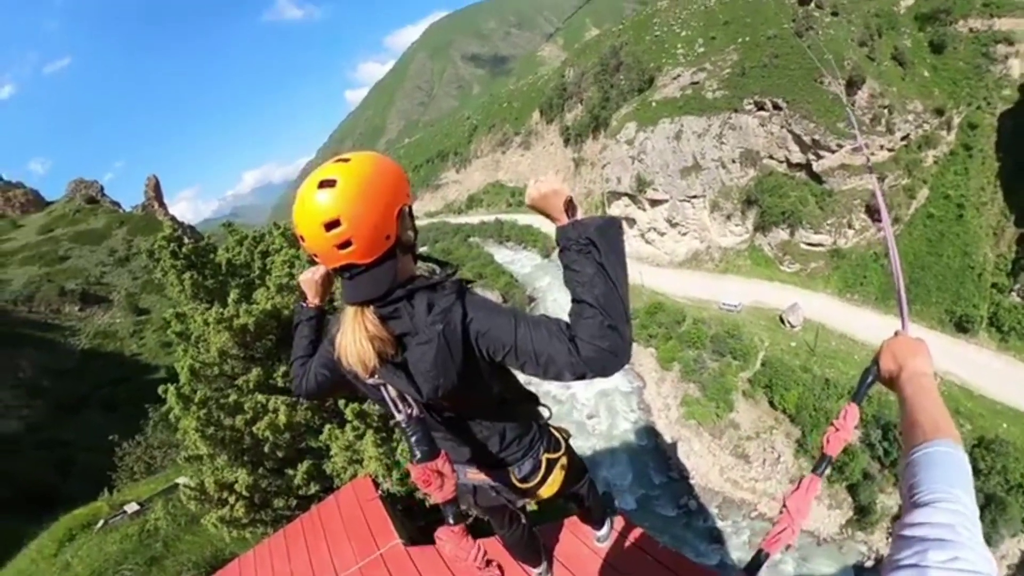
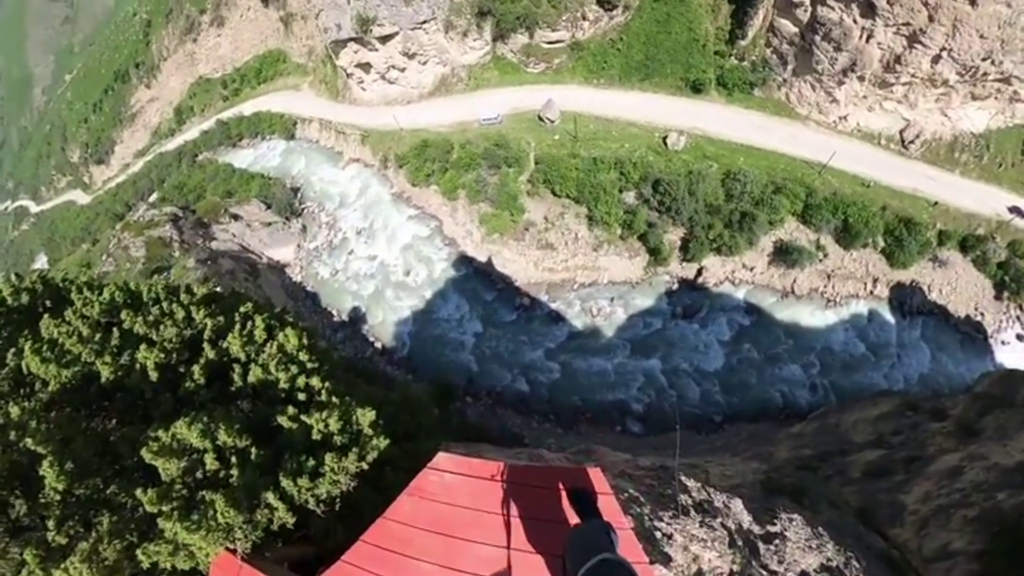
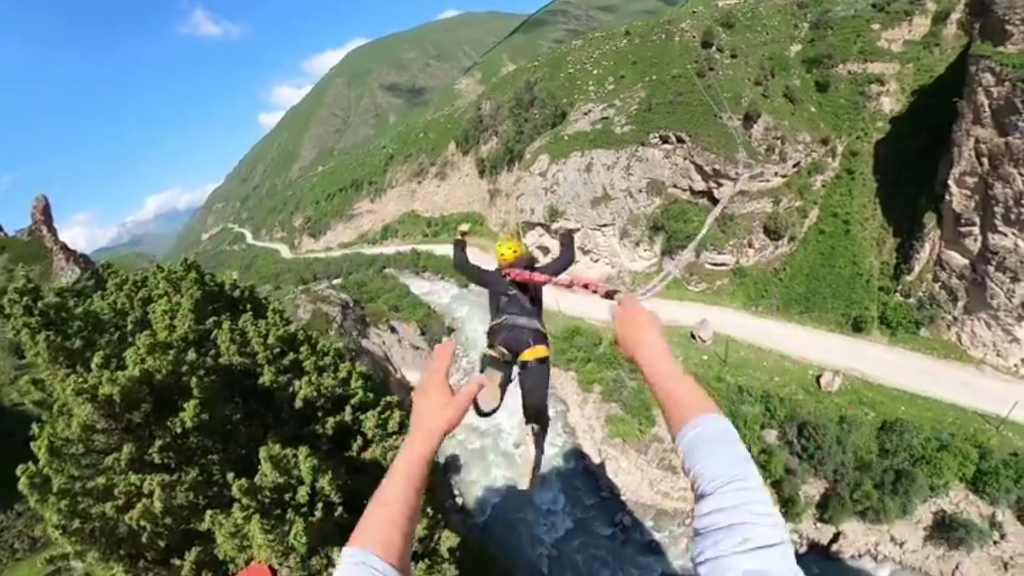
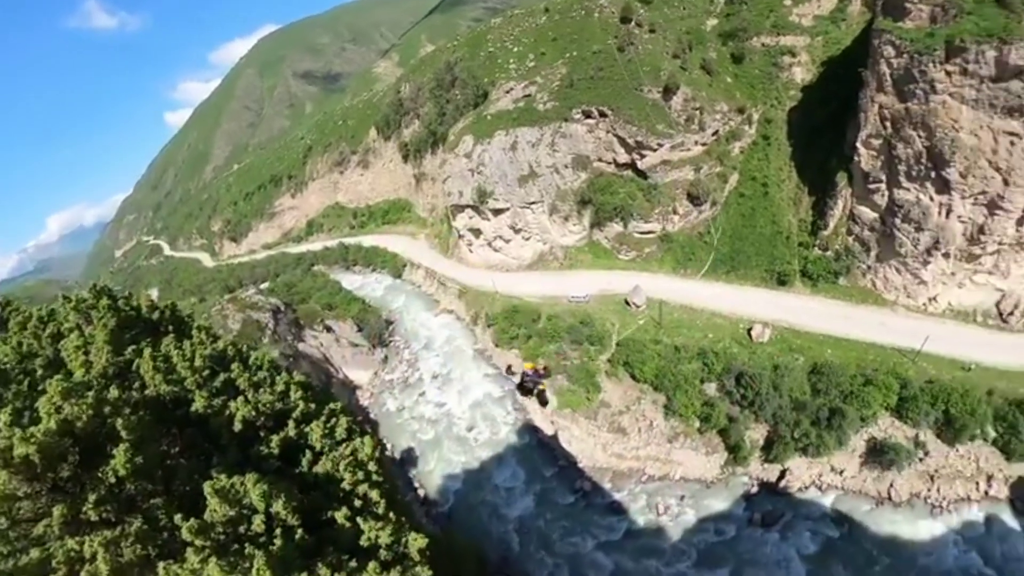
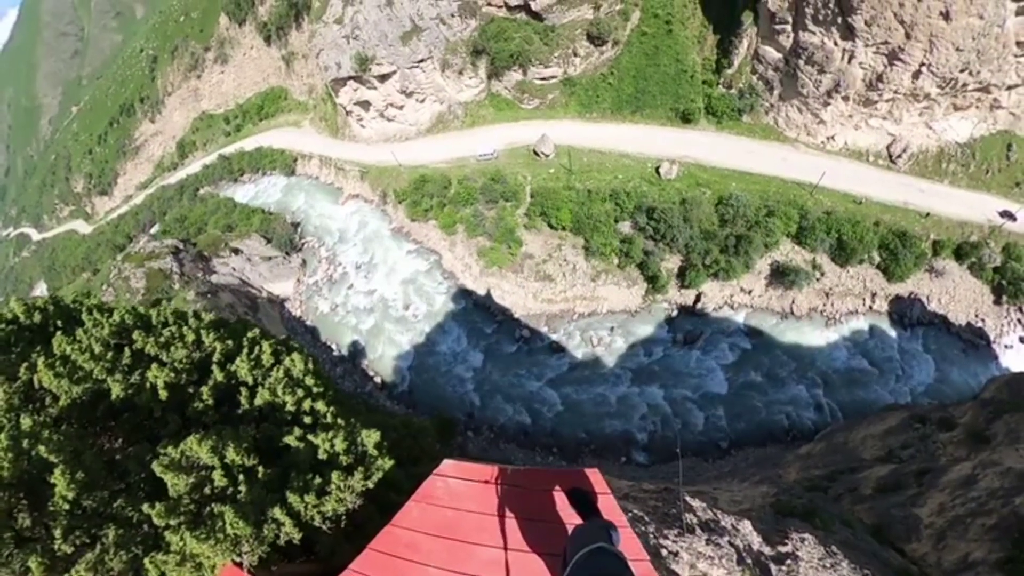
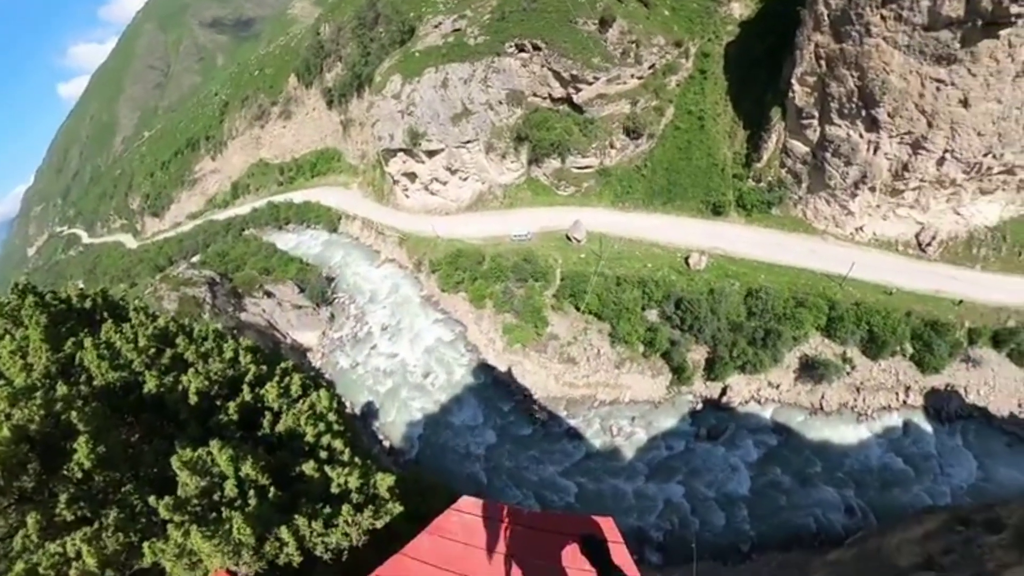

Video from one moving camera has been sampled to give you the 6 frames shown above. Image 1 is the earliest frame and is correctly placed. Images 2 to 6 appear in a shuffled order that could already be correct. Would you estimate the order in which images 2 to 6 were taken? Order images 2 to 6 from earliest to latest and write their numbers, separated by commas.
3, 4, 6, 2, 5
